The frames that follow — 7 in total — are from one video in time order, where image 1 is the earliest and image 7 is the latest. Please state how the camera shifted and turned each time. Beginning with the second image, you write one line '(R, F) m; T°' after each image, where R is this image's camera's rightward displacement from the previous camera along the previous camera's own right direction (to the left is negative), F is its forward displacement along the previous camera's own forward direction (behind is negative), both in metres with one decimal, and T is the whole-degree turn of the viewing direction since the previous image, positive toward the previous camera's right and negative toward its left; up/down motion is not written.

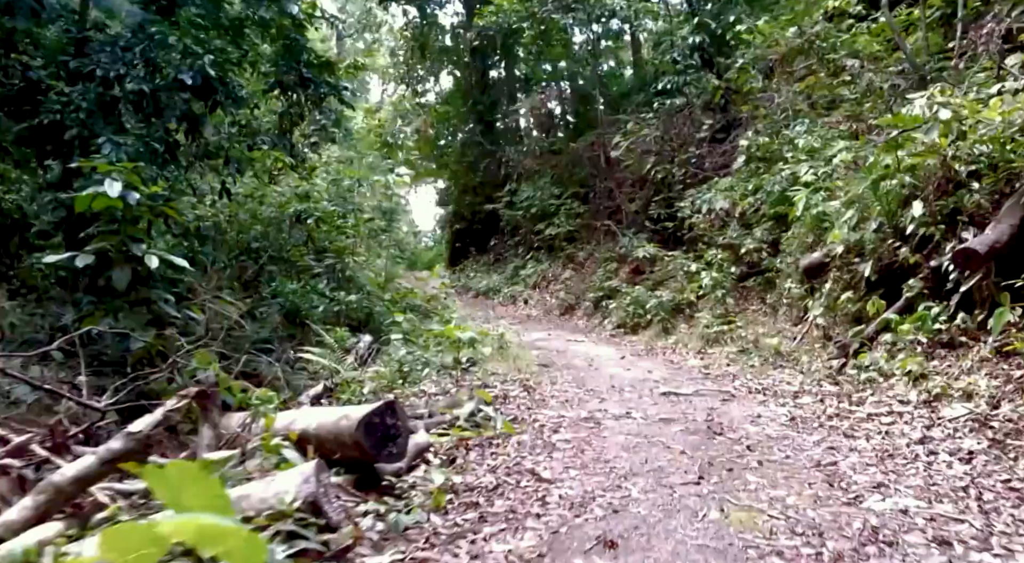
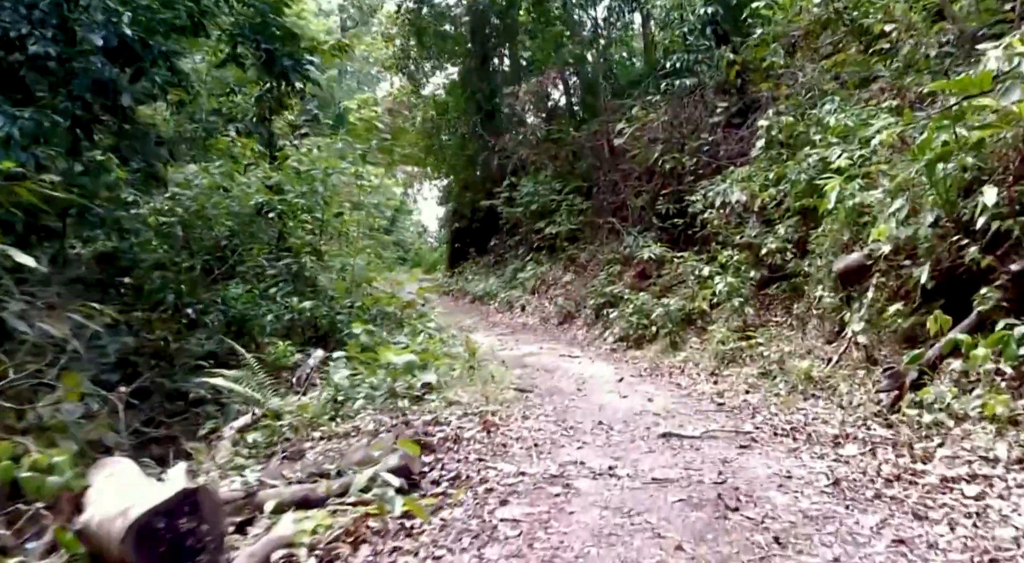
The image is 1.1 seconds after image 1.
(+0.4, +1.1) m; -1°
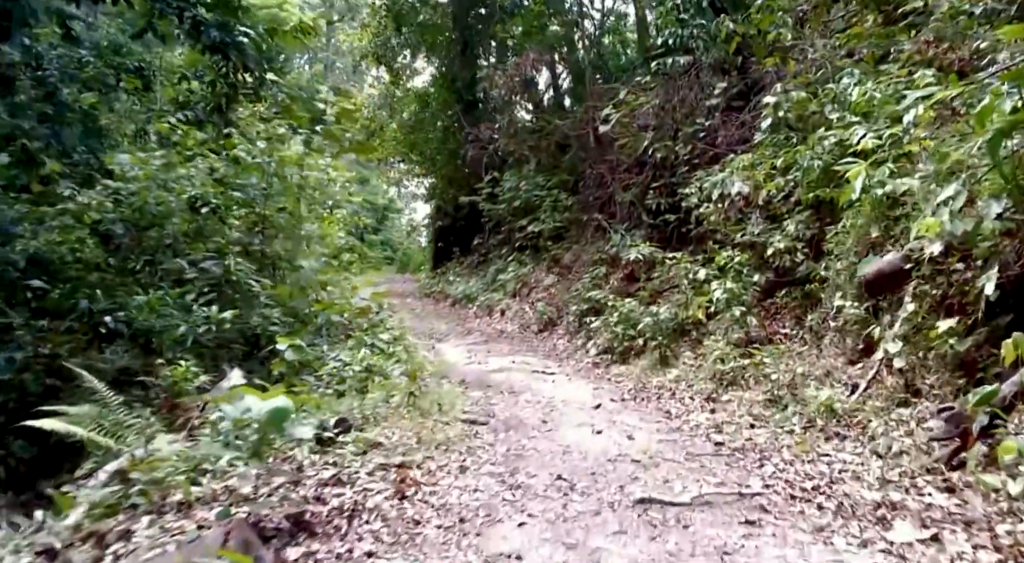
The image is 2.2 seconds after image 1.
(+0.3, +1.1) m; 0°
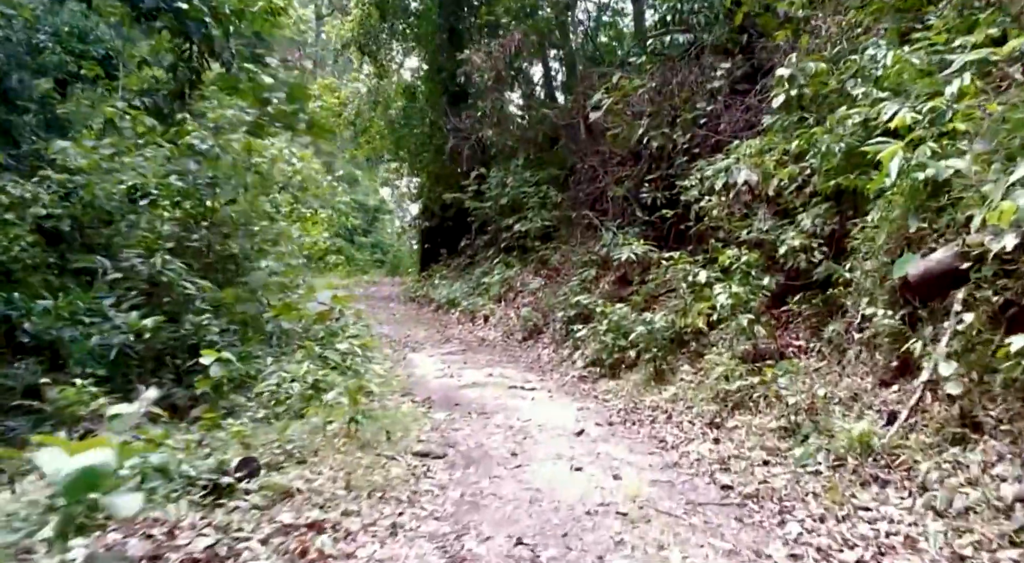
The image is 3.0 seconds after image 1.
(+0.2, +0.8) m; 0°
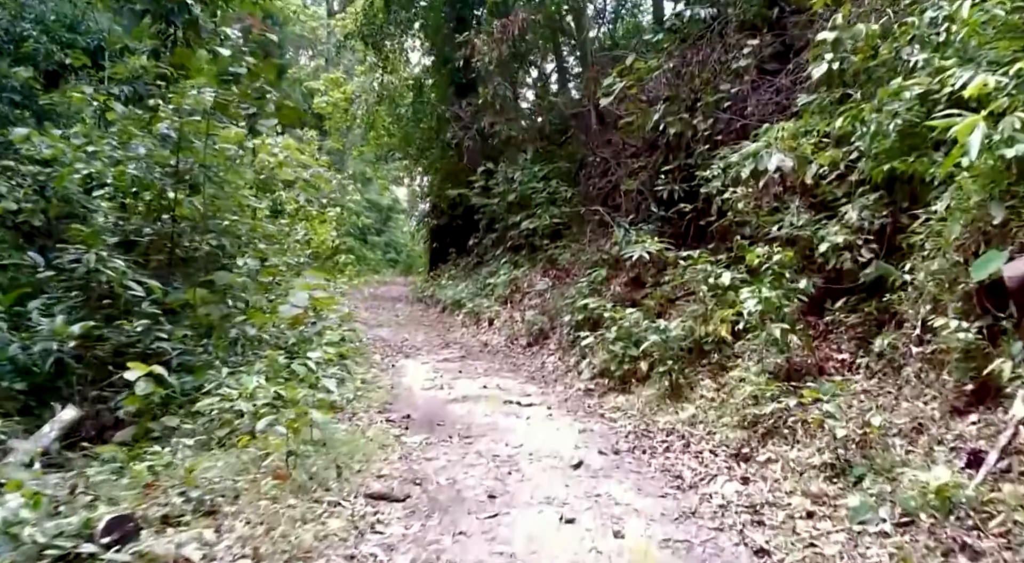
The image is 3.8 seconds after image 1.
(+0.2, +0.7) m; -2°
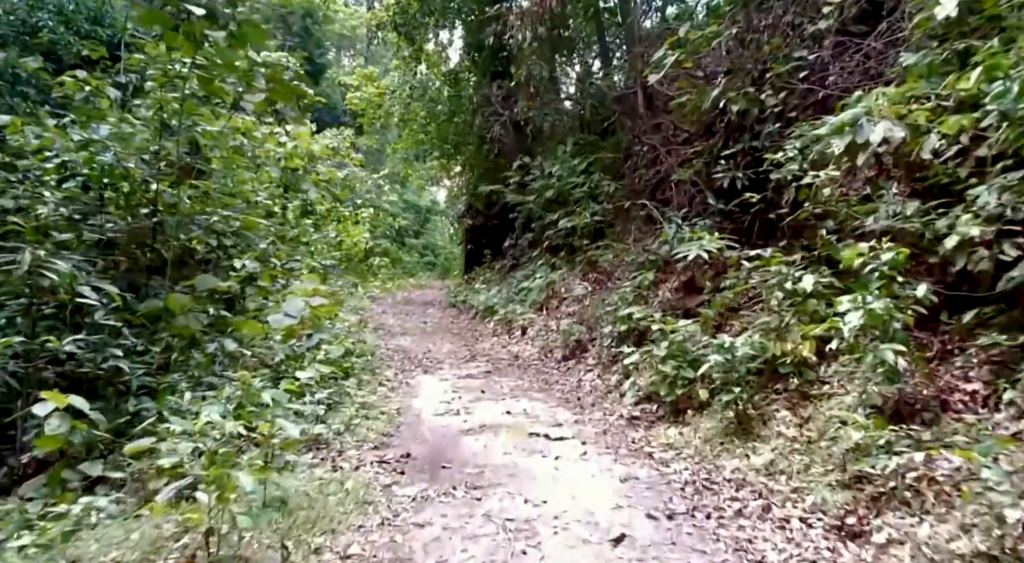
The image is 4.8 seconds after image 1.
(+0.1, +0.9) m; -4°
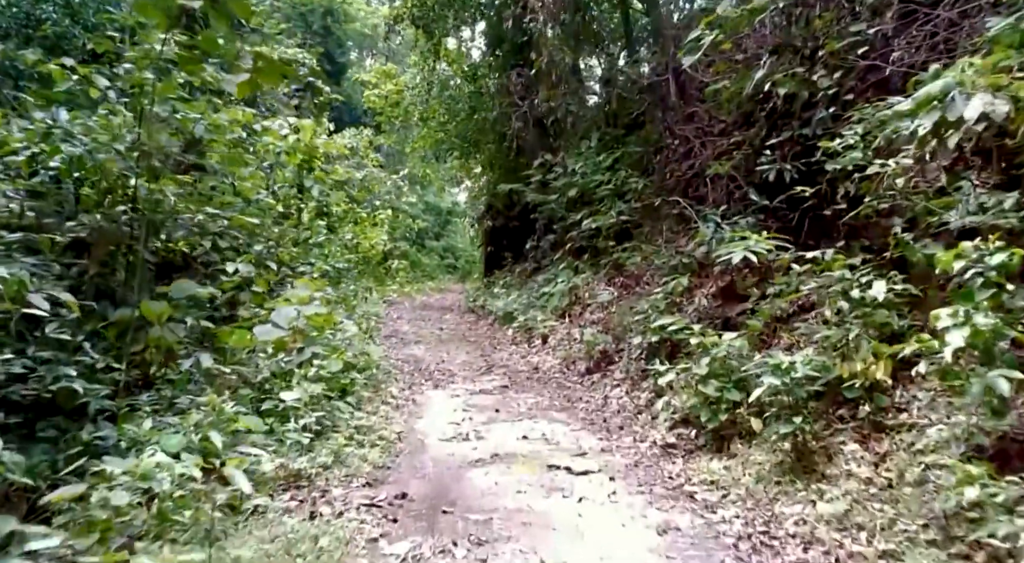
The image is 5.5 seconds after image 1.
(0.0, +0.6) m; -2°
